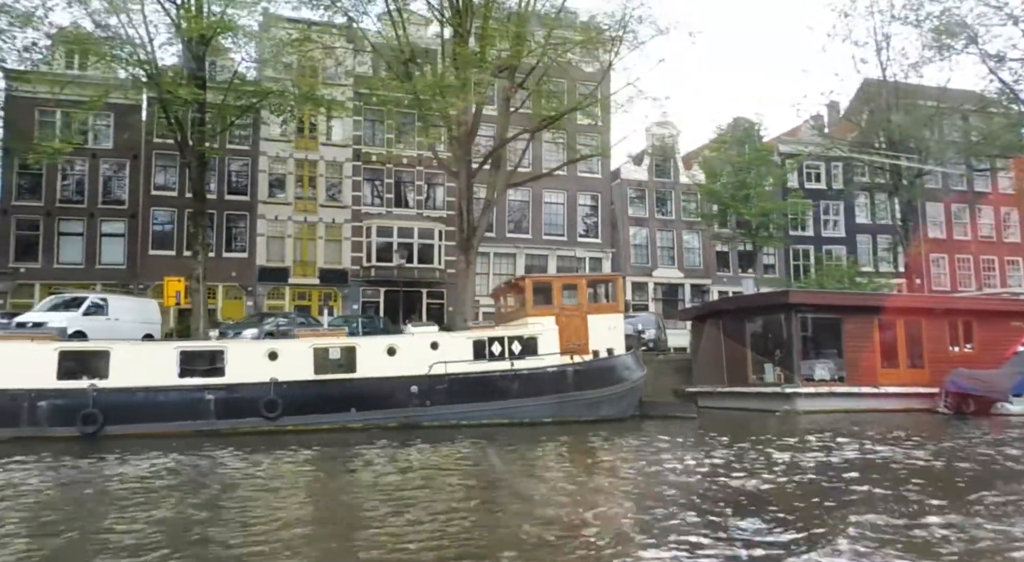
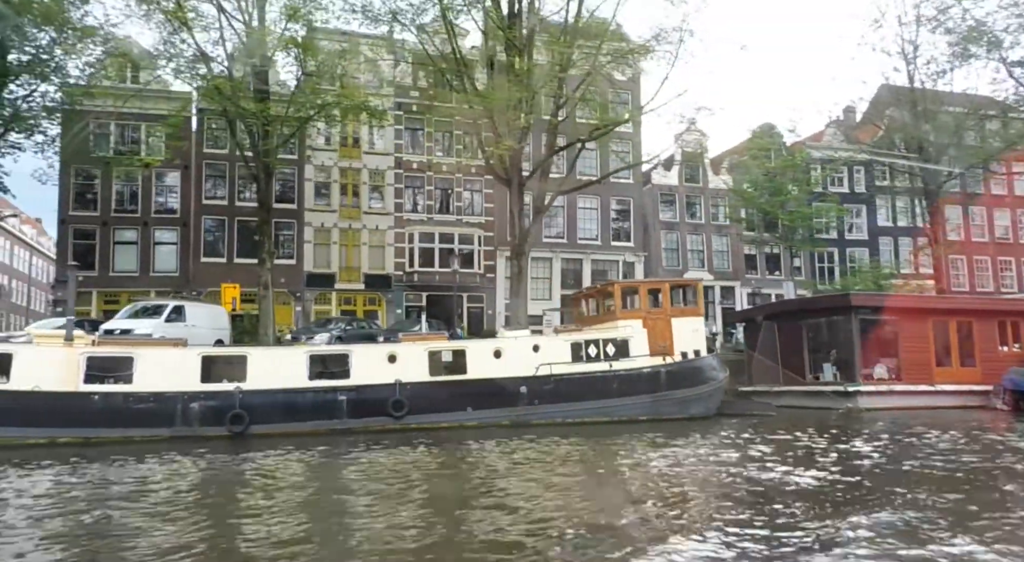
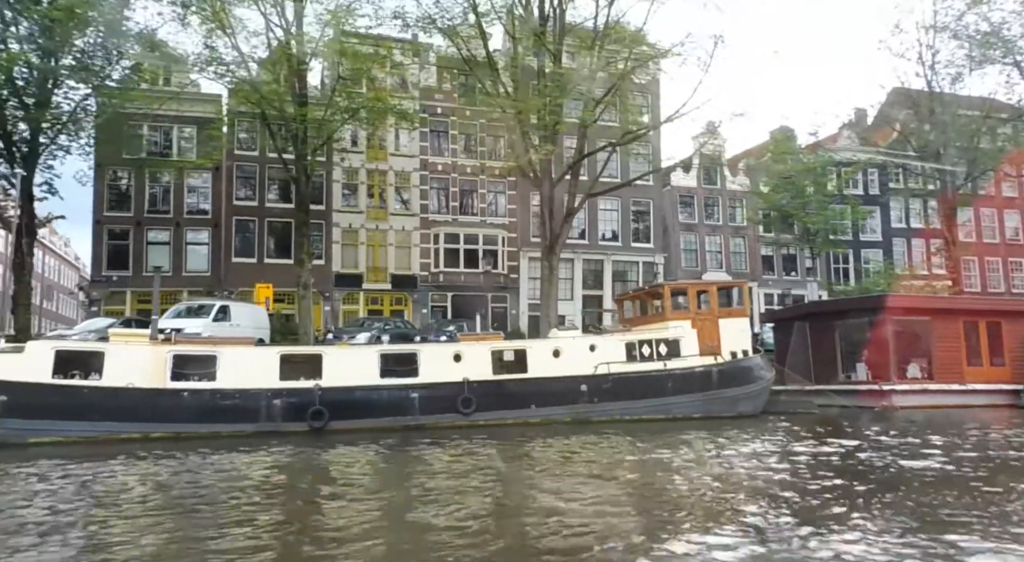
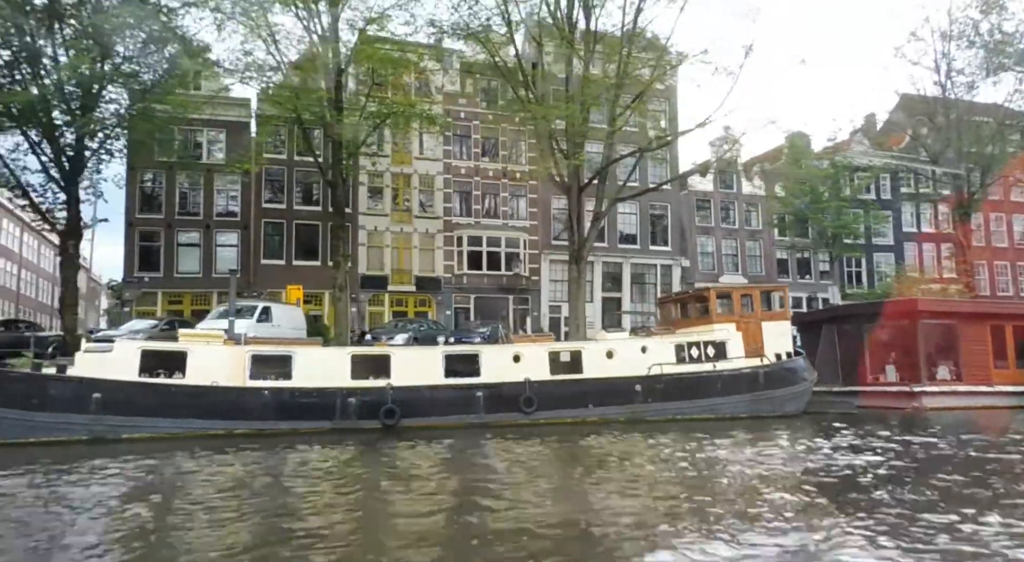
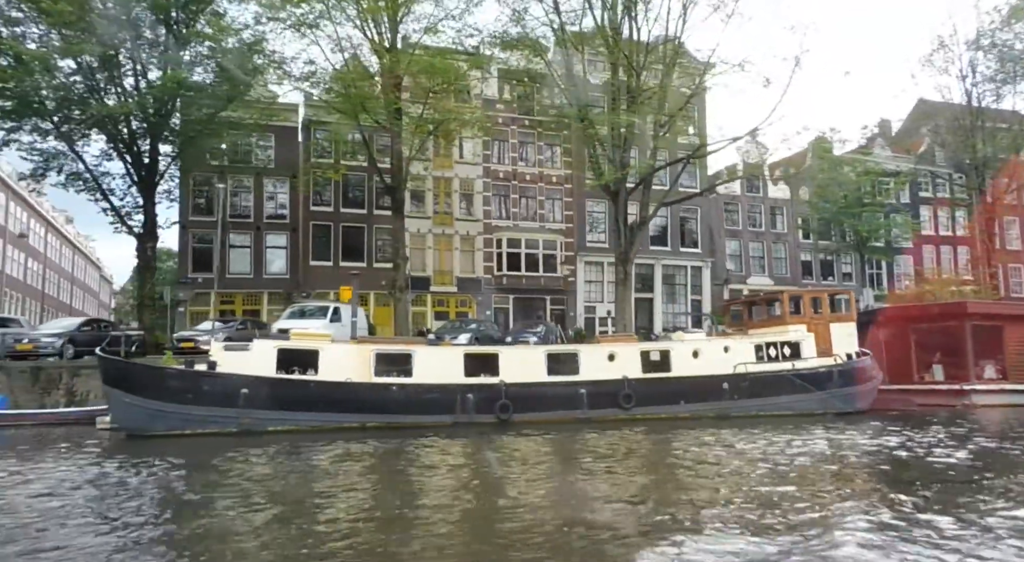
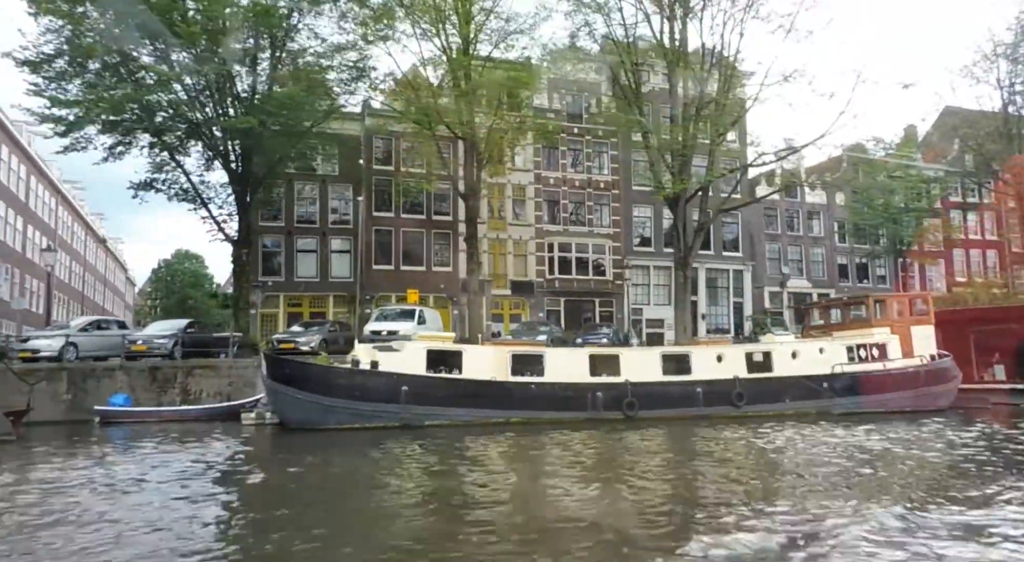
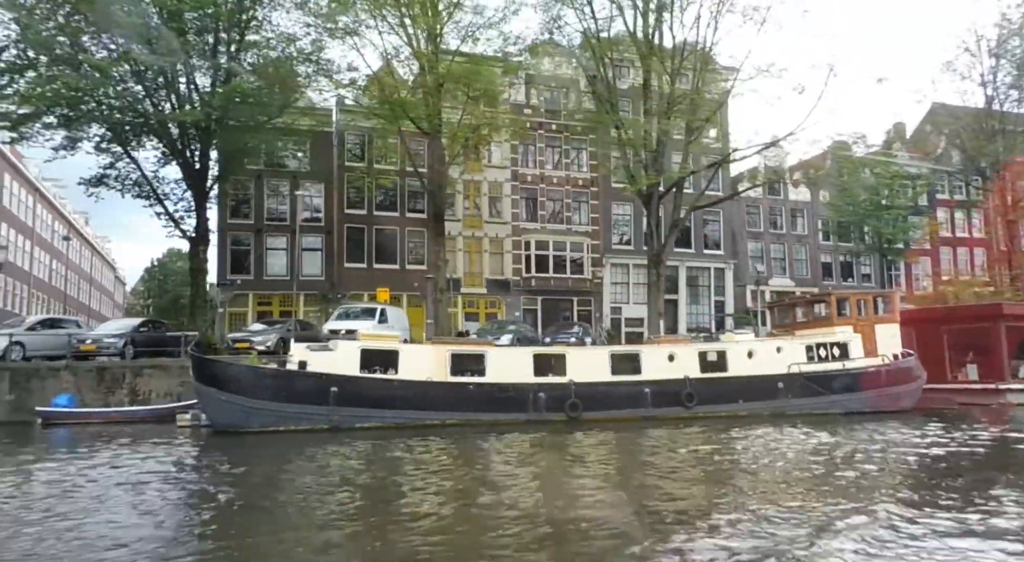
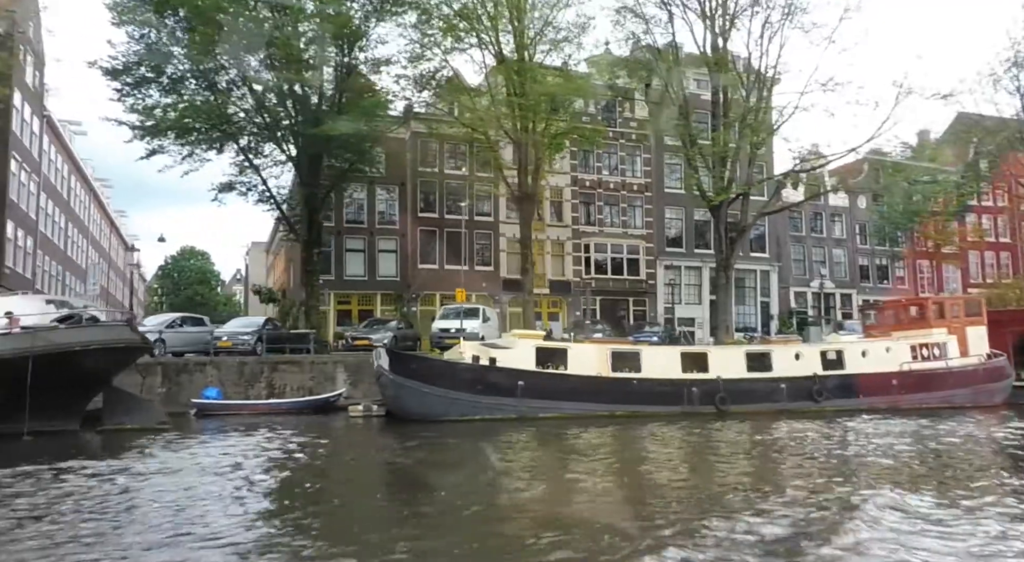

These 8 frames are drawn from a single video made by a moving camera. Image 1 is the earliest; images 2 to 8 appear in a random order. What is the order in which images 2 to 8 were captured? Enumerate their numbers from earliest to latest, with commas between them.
2, 3, 4, 5, 7, 6, 8
